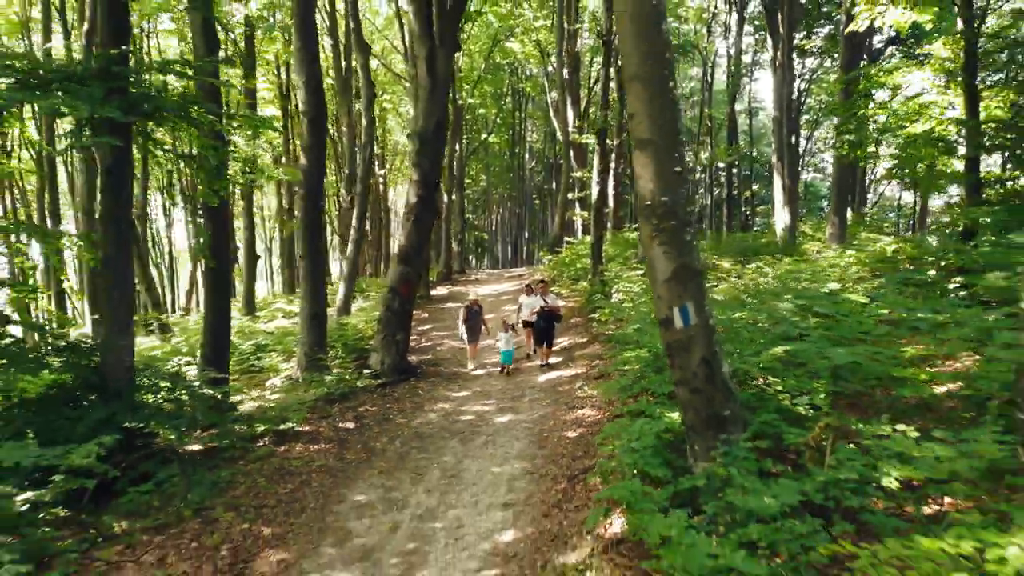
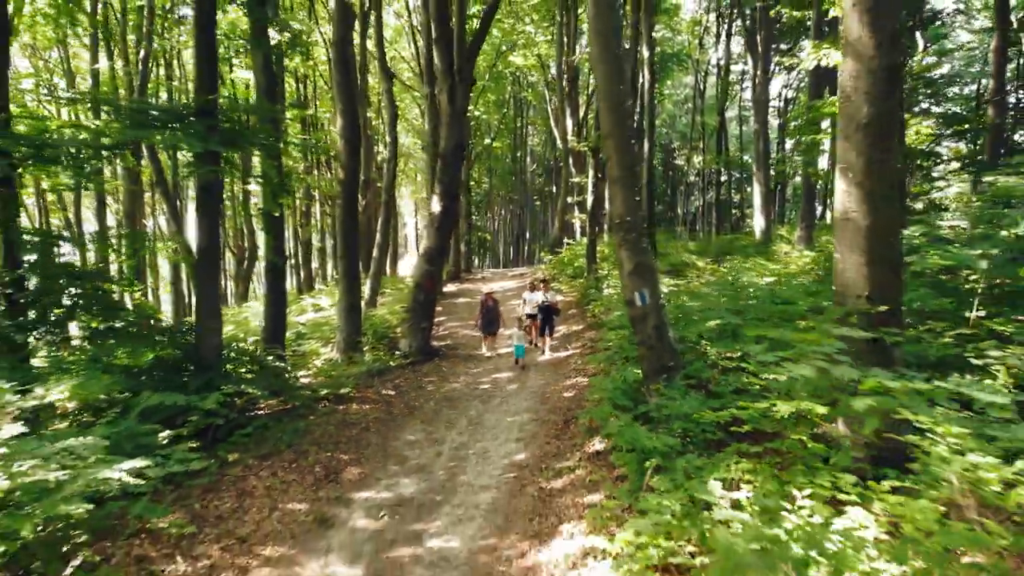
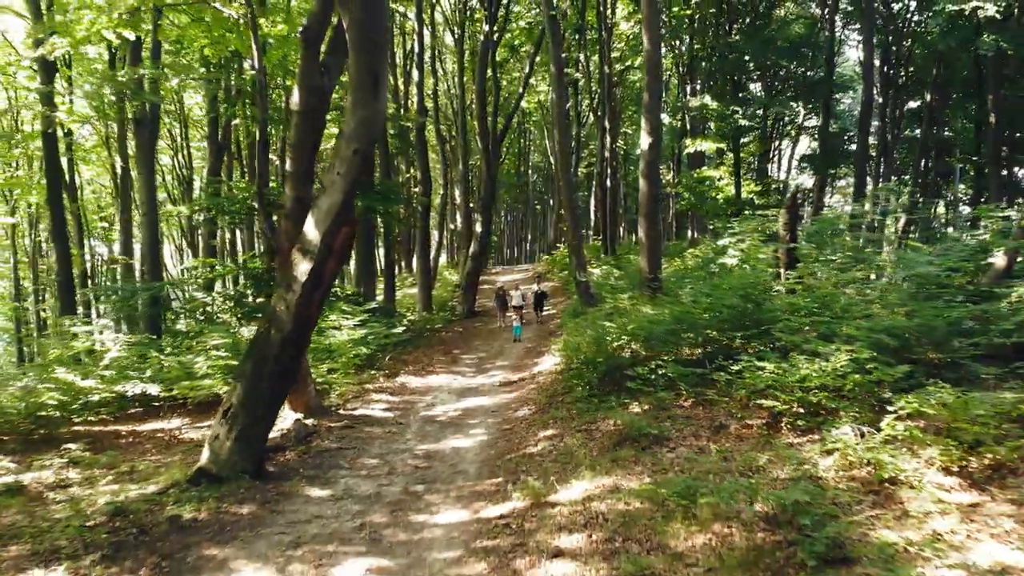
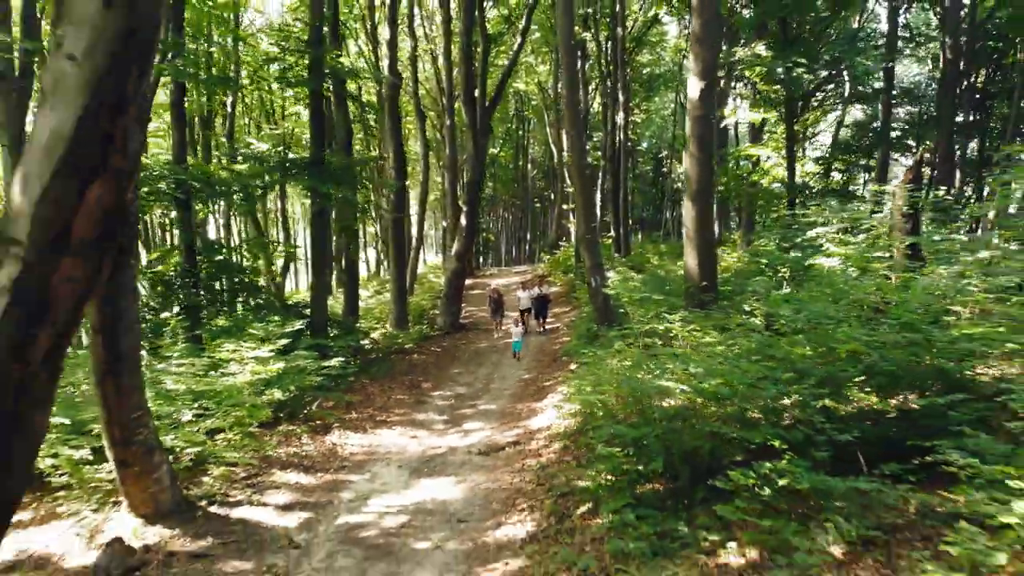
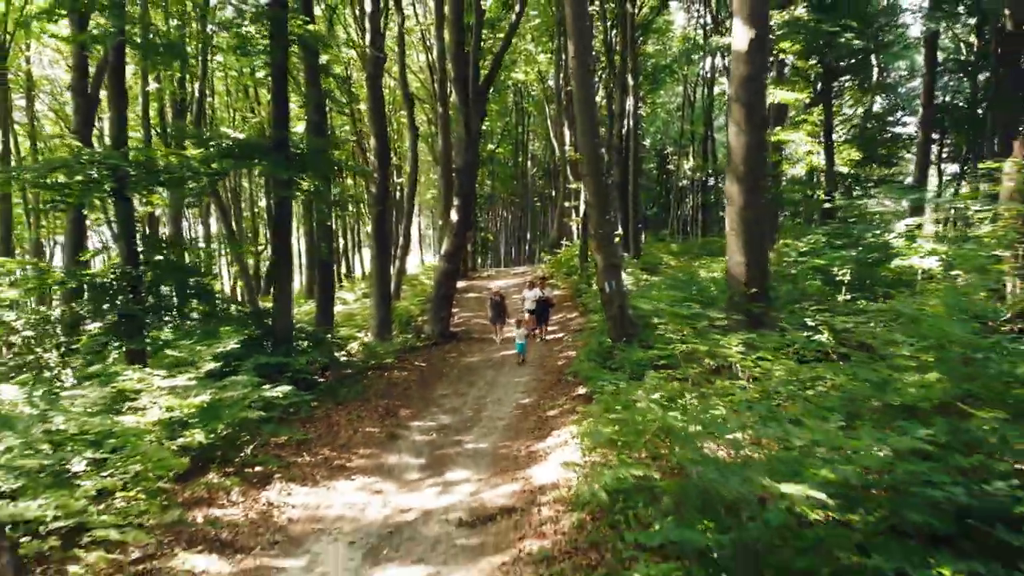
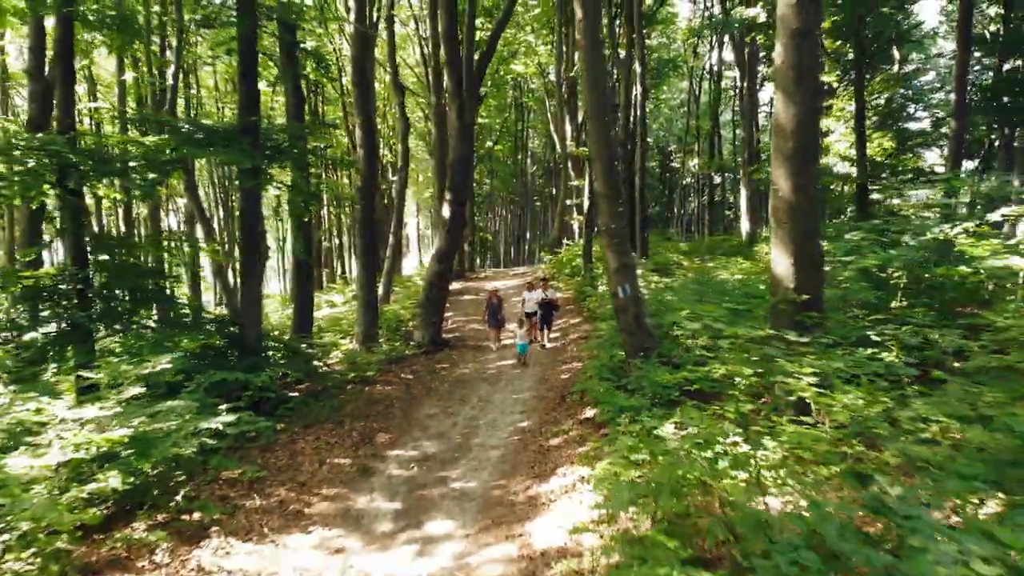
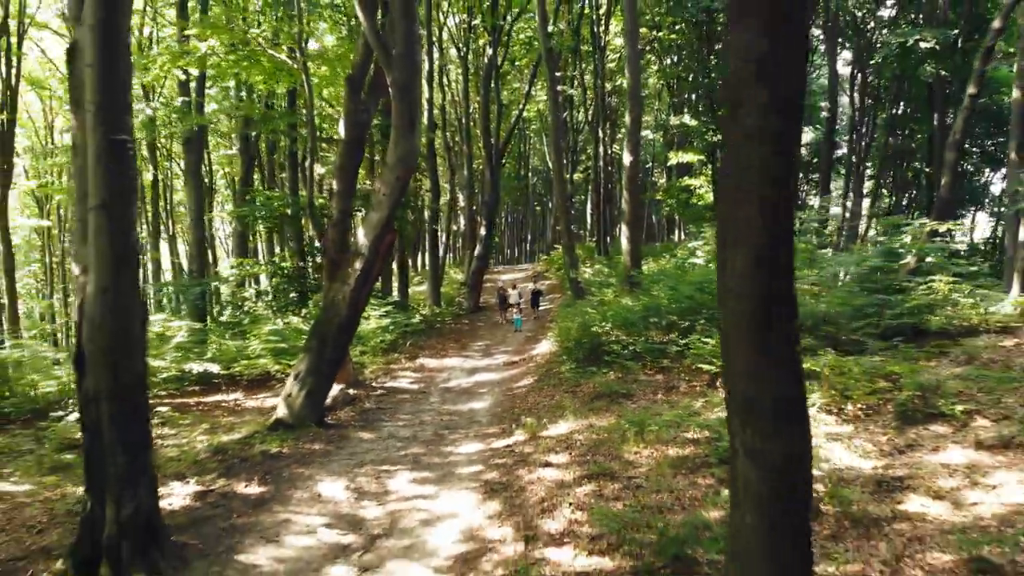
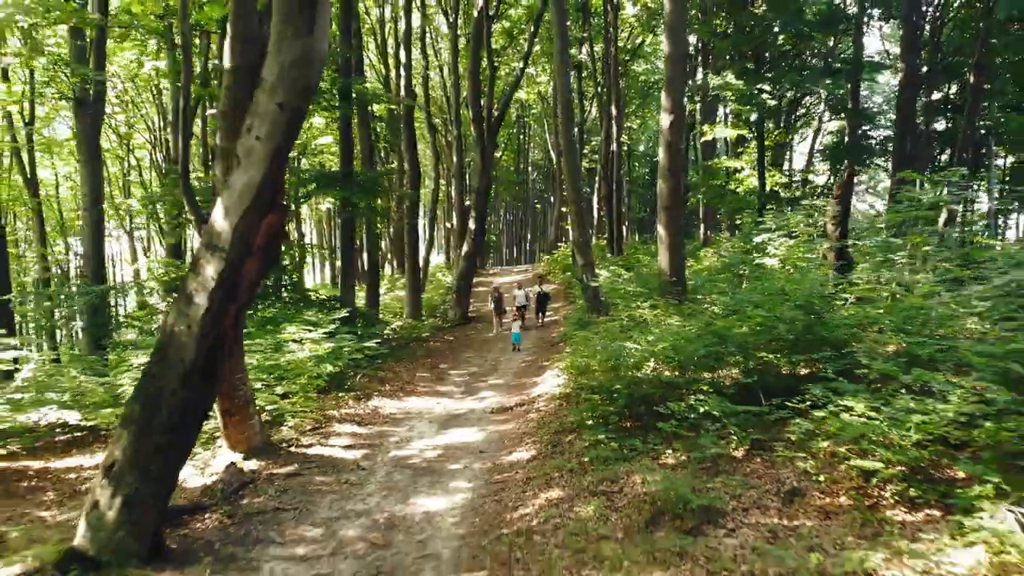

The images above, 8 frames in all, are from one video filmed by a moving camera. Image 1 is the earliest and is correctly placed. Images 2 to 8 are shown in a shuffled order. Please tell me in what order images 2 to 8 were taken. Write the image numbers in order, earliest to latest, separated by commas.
2, 6, 5, 4, 8, 3, 7
